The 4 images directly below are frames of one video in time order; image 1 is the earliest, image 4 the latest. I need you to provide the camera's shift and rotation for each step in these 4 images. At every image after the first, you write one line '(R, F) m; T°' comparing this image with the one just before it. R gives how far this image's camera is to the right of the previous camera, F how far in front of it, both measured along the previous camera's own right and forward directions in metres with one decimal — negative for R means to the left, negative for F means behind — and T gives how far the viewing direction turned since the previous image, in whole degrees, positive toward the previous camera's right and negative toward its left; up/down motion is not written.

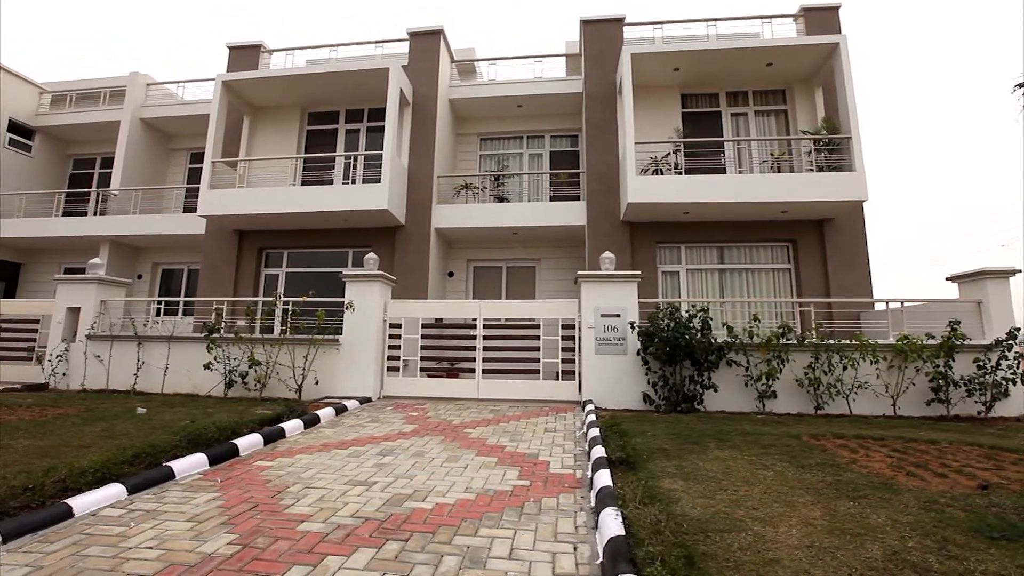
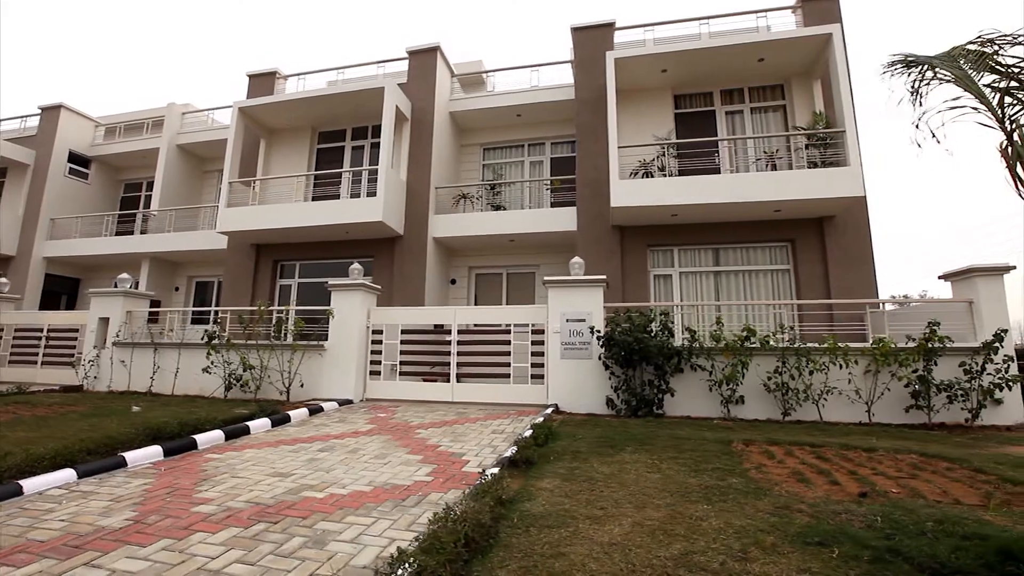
(+1.4, -0.2) m; -6°
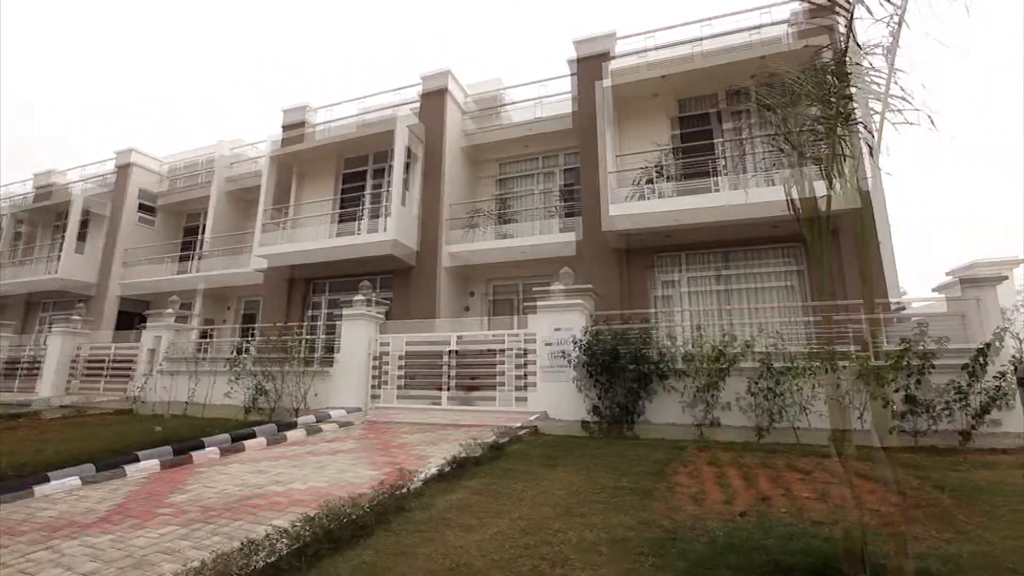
(+1.3, -0.3) m; -7°
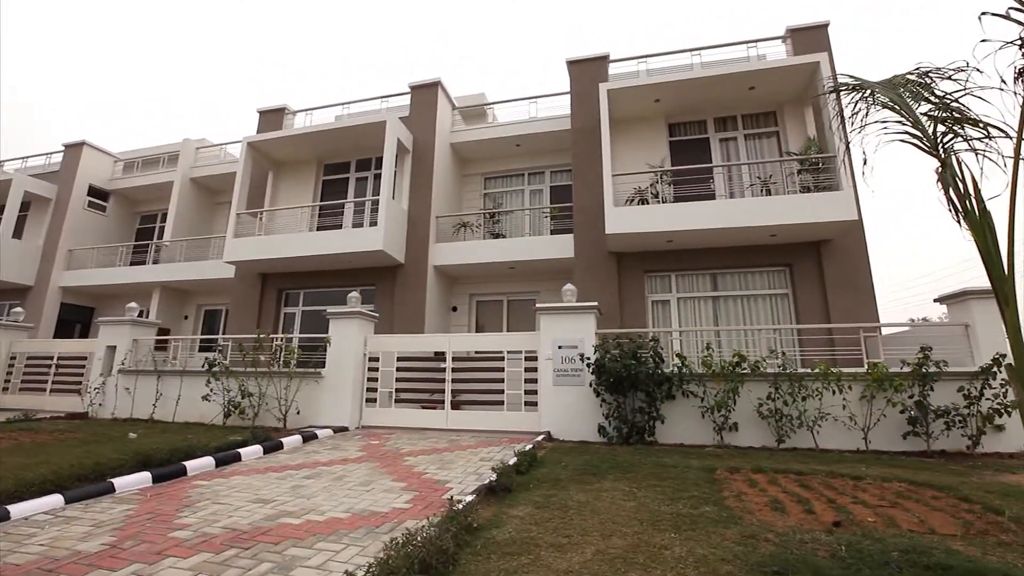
(-0.9, +0.3) m; +6°
